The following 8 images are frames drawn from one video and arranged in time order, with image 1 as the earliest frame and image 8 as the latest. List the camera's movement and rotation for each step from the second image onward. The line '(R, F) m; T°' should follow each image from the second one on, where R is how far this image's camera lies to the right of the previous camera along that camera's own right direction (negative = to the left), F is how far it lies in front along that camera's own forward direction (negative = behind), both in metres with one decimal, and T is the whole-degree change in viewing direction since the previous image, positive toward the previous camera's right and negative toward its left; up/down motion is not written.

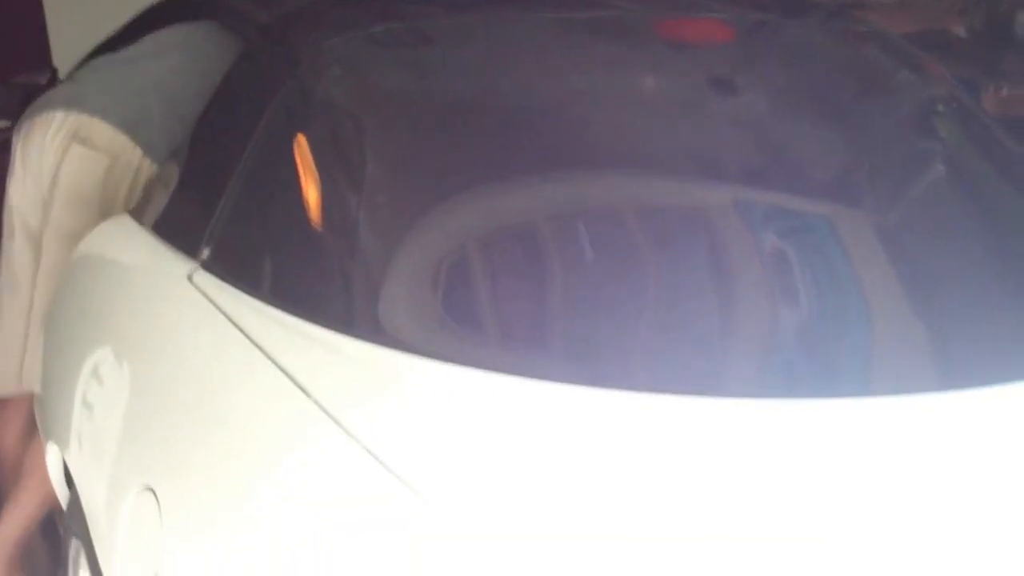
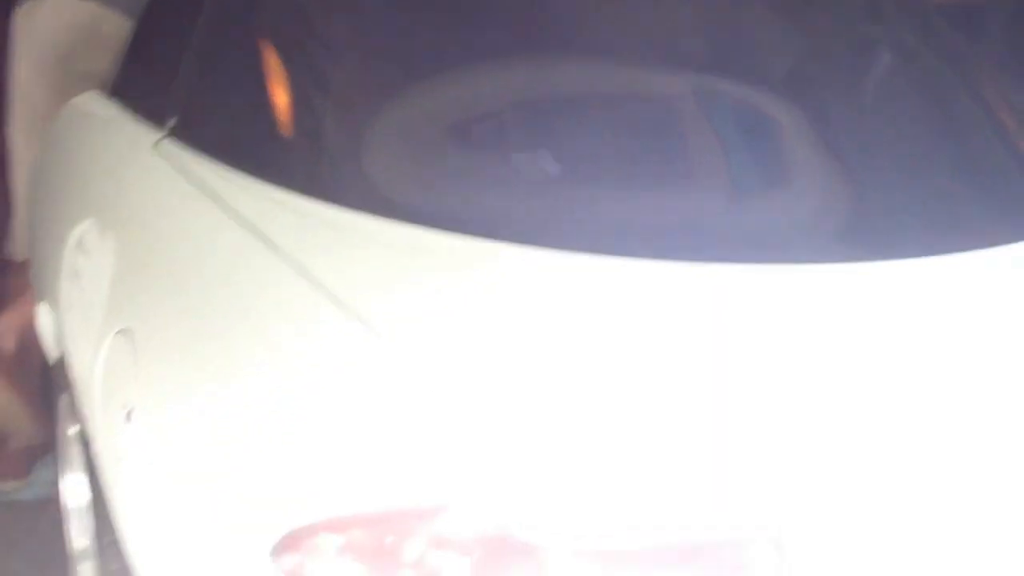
(+0.1, -0.1) m; -2°
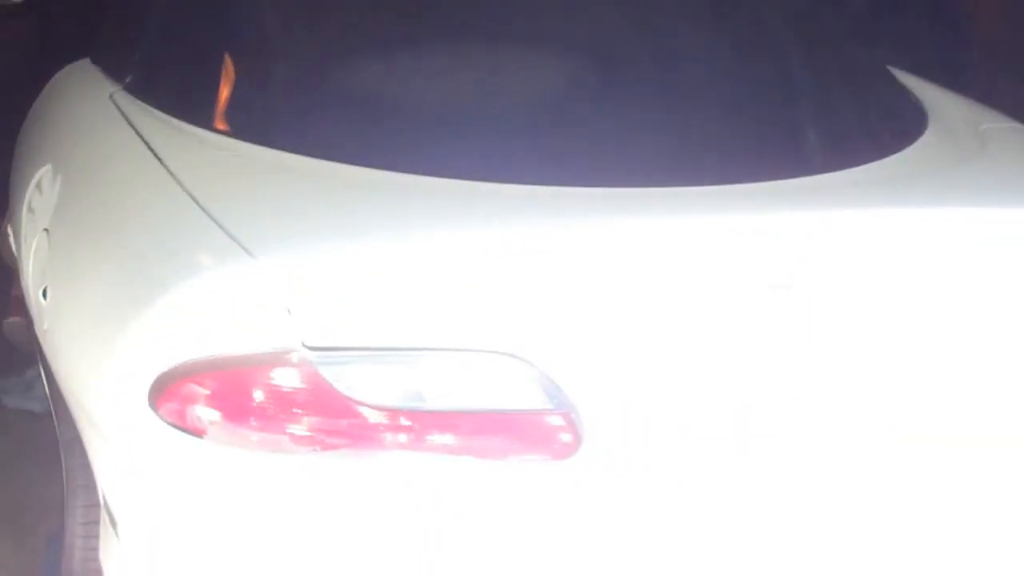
(+0.4, -0.4) m; -3°
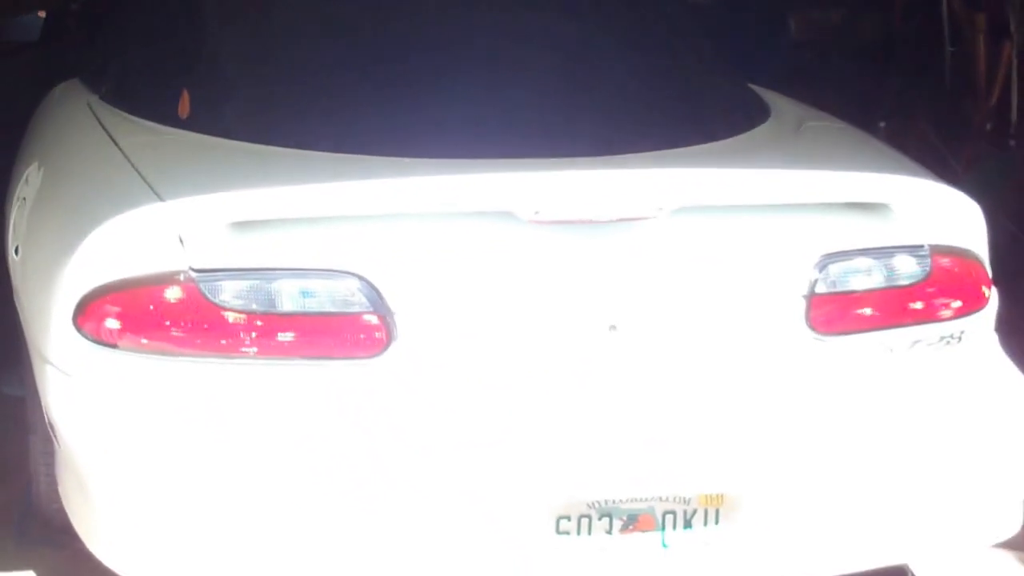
(+0.4, -0.6) m; -3°
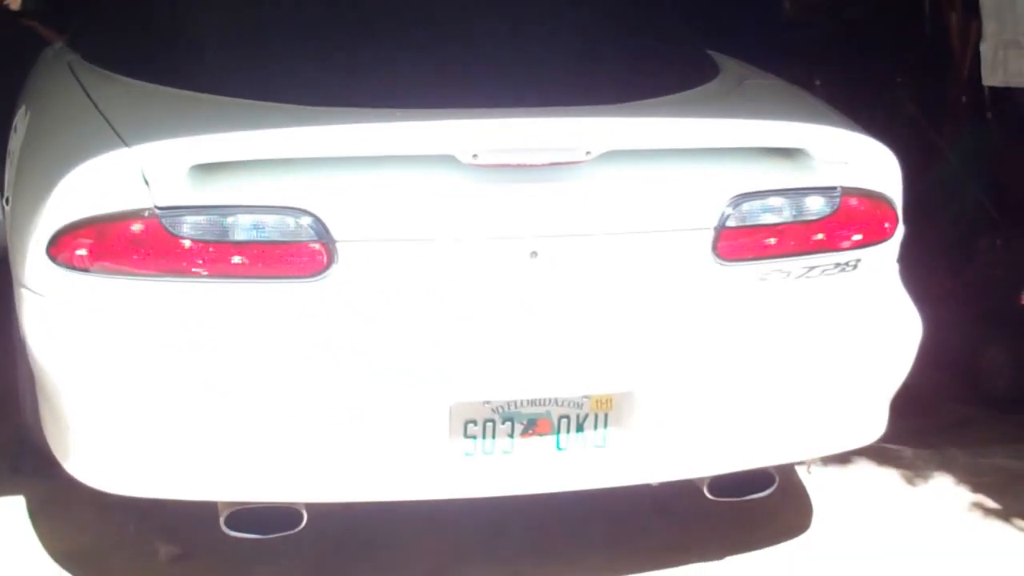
(+0.2, -0.3) m; 0°
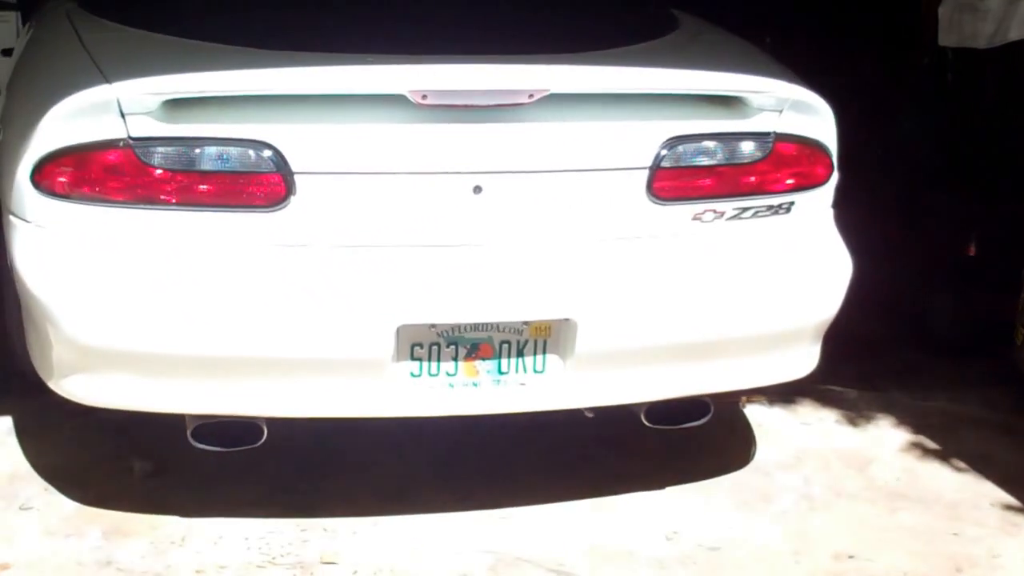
(+0.1, -0.2) m; 0°
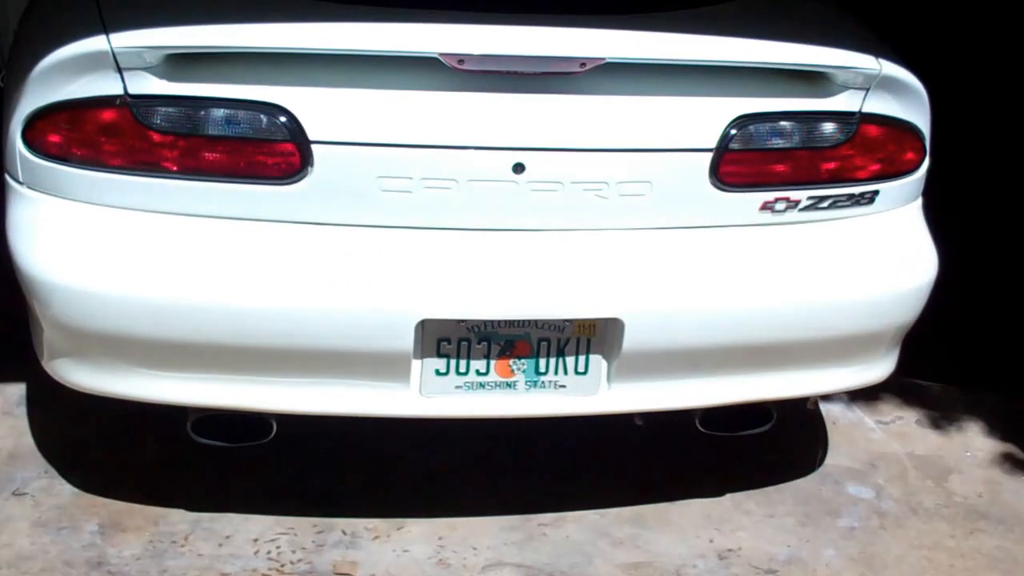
(0.0, +0.3) m; -3°
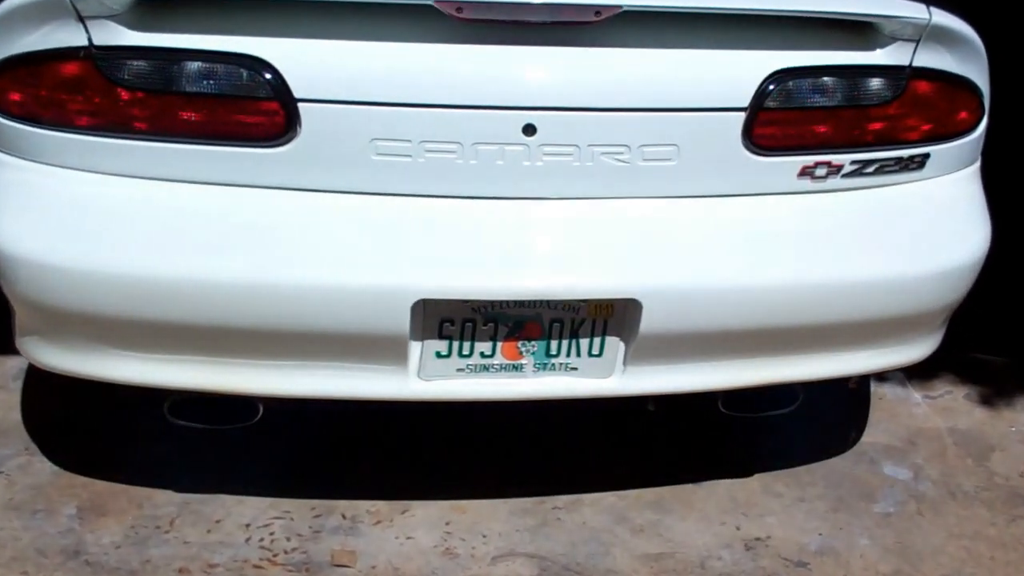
(0.0, +0.2) m; -1°
